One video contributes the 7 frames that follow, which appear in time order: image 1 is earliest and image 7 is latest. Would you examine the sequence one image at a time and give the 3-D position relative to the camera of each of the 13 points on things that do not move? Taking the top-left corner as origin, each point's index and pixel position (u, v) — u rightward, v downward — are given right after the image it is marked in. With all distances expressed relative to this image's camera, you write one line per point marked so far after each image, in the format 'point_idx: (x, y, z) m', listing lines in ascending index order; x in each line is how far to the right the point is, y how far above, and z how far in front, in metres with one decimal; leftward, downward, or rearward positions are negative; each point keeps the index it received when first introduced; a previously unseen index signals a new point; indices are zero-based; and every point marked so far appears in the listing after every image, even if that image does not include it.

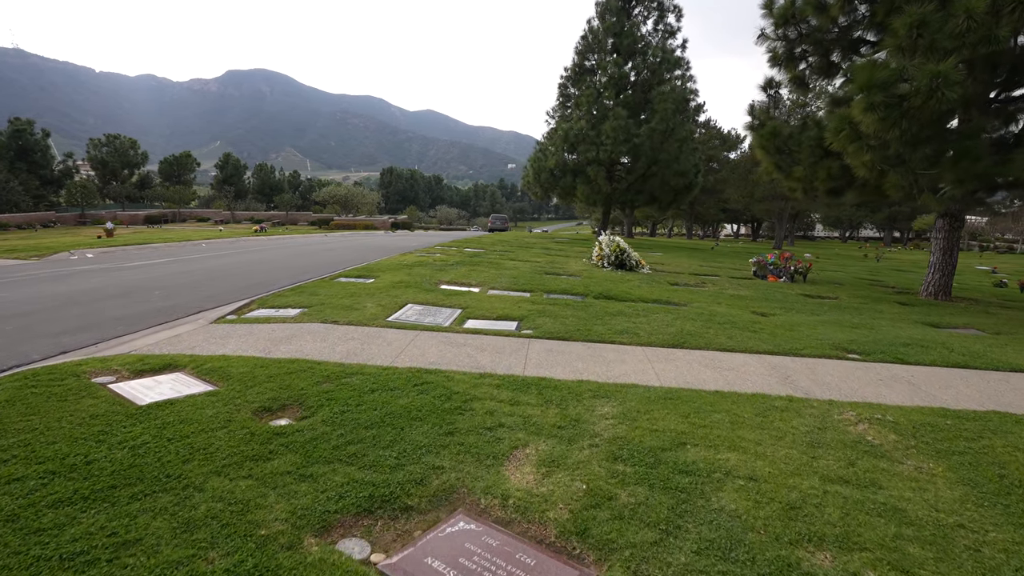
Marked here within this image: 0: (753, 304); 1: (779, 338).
0: (+4.1, -0.3, +8.8) m
1: (+3.1, -0.6, +6.0) m
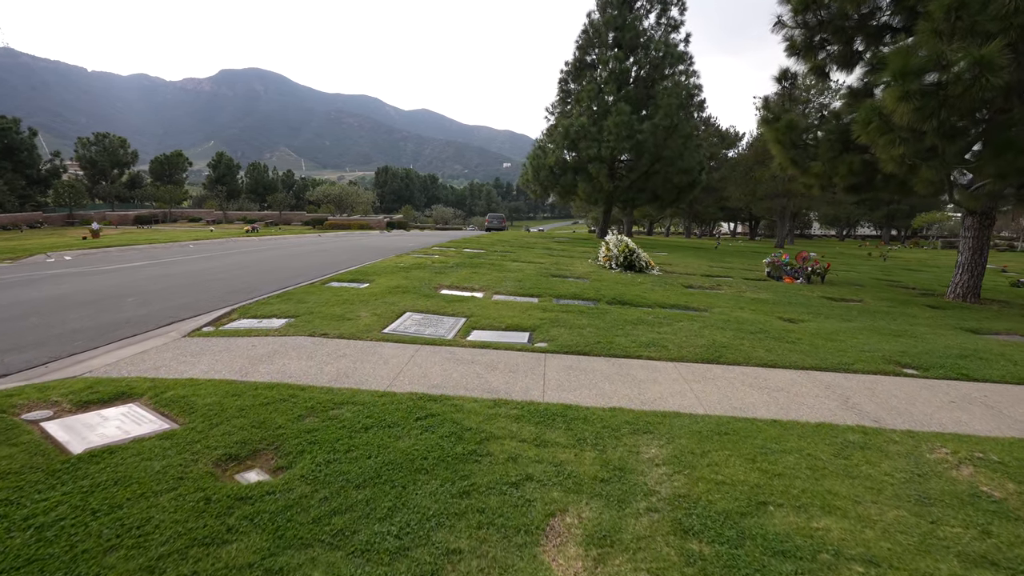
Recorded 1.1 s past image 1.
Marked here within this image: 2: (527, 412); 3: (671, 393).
0: (+4.2, -0.3, +8.2) m
1: (+3.2, -0.6, +5.4) m
2: (+0.1, -0.8, +3.4) m
3: (+1.2, -0.8, +4.1) m
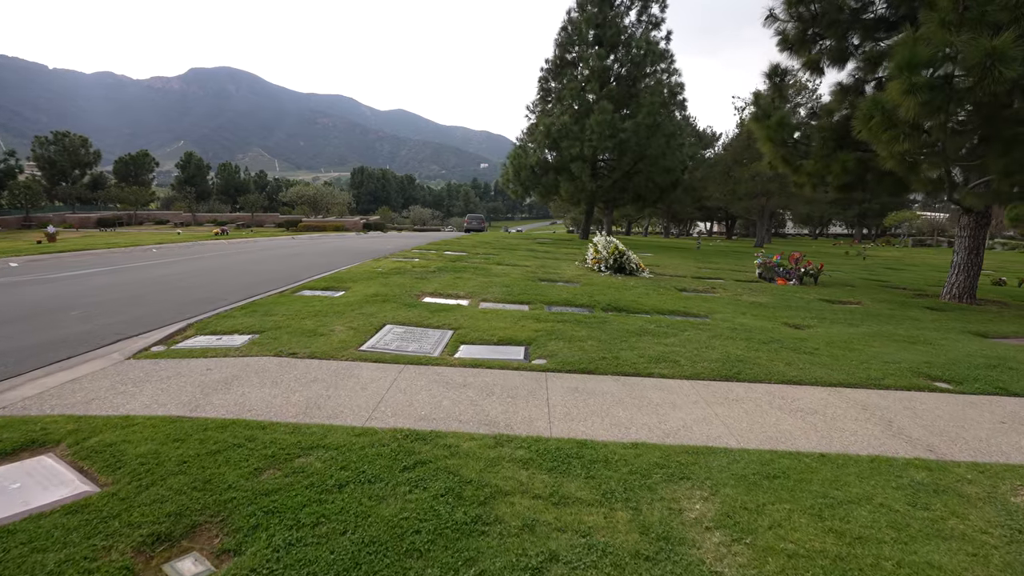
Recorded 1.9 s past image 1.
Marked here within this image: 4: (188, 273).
0: (+4.0, -0.4, +7.8) m
1: (+3.2, -0.7, +5.0) m
2: (+0.1, -0.9, +2.8) m
3: (+1.3, -0.9, +3.5) m
4: (-6.7, +0.3, +10.8) m
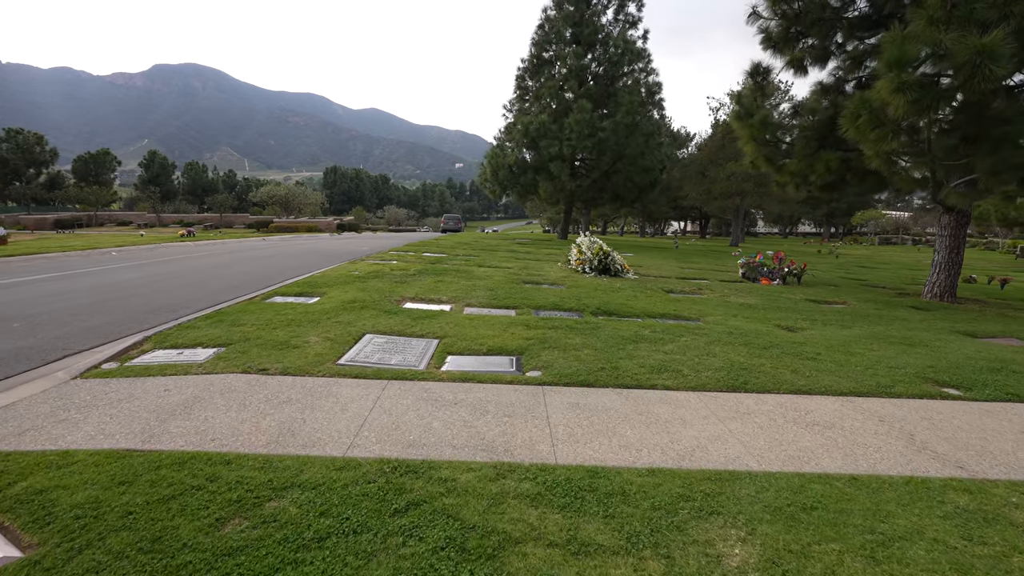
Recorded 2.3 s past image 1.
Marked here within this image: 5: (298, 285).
0: (+3.8, -0.4, +7.6) m
1: (+3.1, -0.7, +4.8) m
2: (+0.2, -1.0, +2.5) m
3: (+1.2, -1.0, +3.3) m
4: (-7.1, +0.2, +10.1) m
5: (-3.2, 0.0, +7.7) m
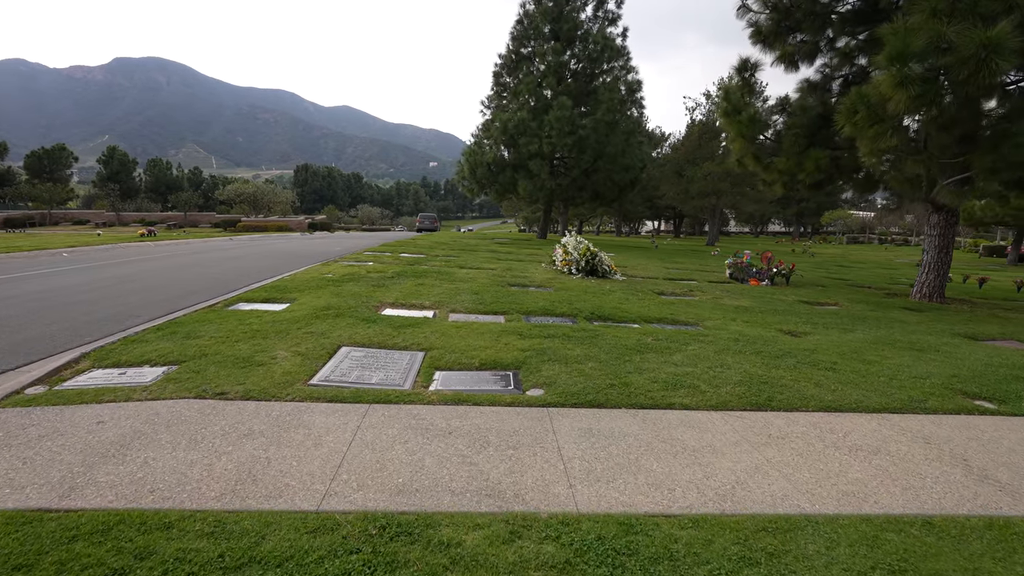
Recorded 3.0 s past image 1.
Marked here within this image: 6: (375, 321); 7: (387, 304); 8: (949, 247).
0: (+3.6, -0.4, +7.3) m
1: (+3.0, -0.8, +4.4) m
2: (+0.2, -1.0, +2.0) m
3: (+1.3, -1.0, +2.8) m
4: (-7.3, +0.1, +9.3) m
5: (-3.4, 0.0, +7.1) m
6: (-1.5, -0.4, +5.6) m
7: (-1.6, -0.2, +6.6) m
8: (+8.2, +0.8, +9.8) m
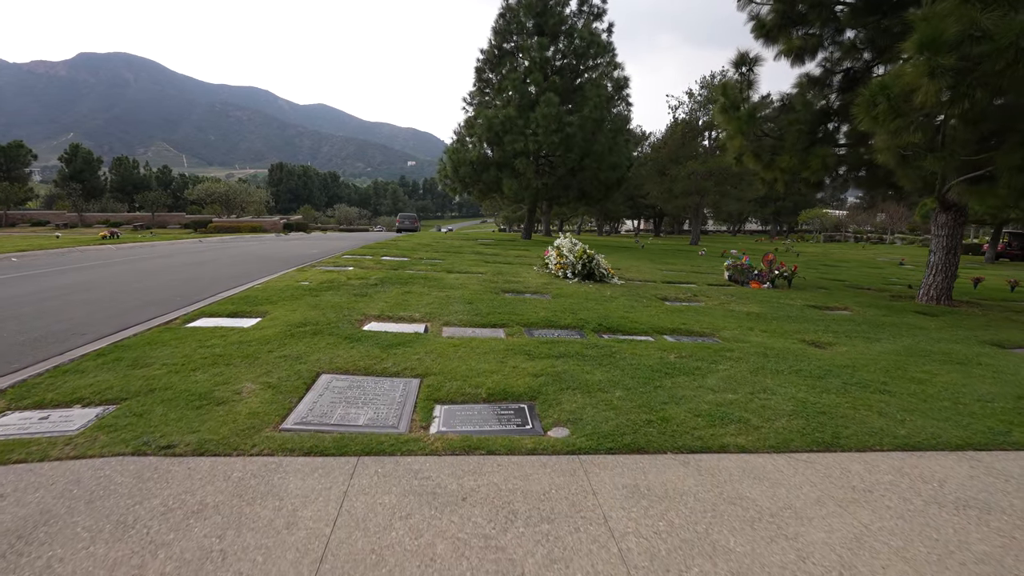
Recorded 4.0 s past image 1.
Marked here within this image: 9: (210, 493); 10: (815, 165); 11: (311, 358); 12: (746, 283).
0: (+3.6, -0.5, +6.8) m
1: (+3.1, -0.9, +3.8) m
2: (+0.4, -1.1, +1.4) m
3: (+1.4, -1.1, +2.2) m
4: (-7.4, -0.1, +8.3) m
5: (-3.4, -0.2, +6.3) m
6: (-1.4, -0.5, +4.9) m
7: (-1.6, -0.3, +5.9) m
8: (+8.1, +0.7, +9.4) m
9: (-1.4, -0.9, +2.4) m
10: (+5.9, +2.4, +10.1) m
11: (-1.7, -0.6, +4.3) m
12: (+4.9, +0.1, +11.0) m
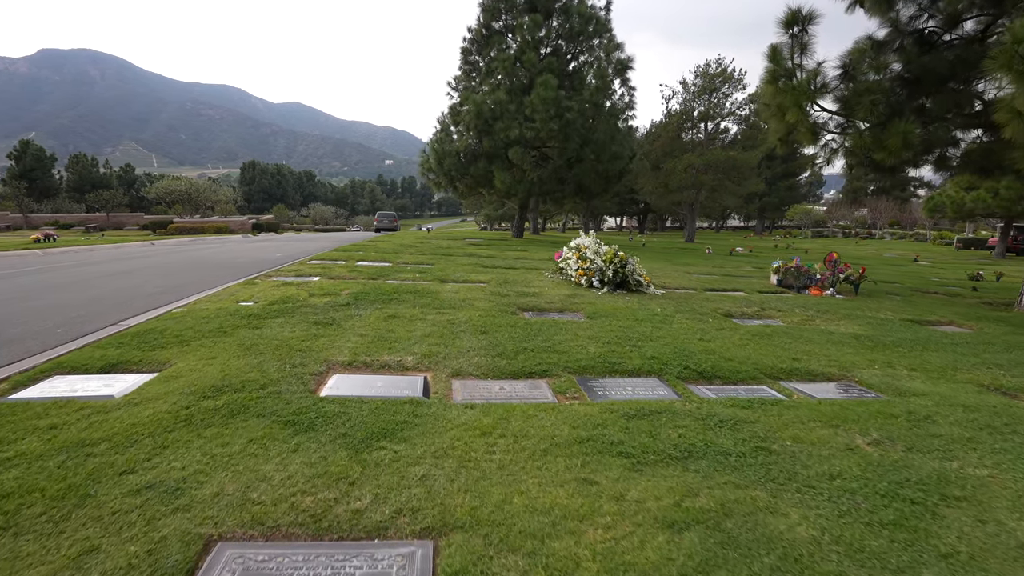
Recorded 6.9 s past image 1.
0: (+3.9, -0.7, +4.8) m
1: (+3.6, -1.0, +1.9) m
2: (+1.0, -1.3, -0.7) m
3: (+1.9, -1.3, +0.1) m
4: (-7.2, -0.4, +5.9) m
5: (-3.0, -0.4, +4.0) m
6: (-1.1, -0.7, +2.7) m
7: (-1.2, -0.6, +3.7) m
8: (+8.3, +0.6, +7.6) m
9: (-0.9, -1.2, +0.2) m
10: (+6.0, +2.2, +8.2) m
11: (-1.3, -0.8, +2.1) m
12: (+5.1, 0.0, +9.1) m
